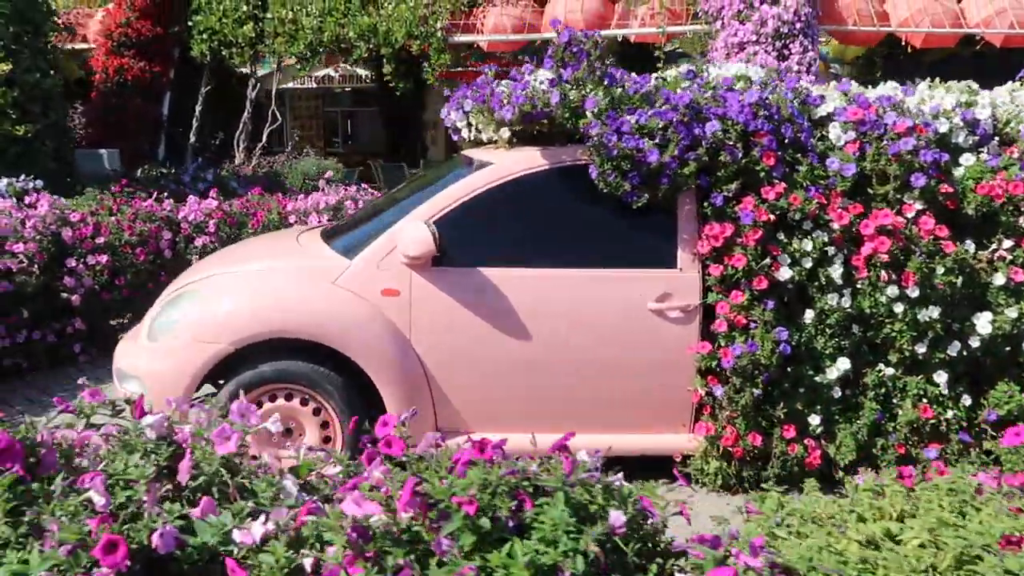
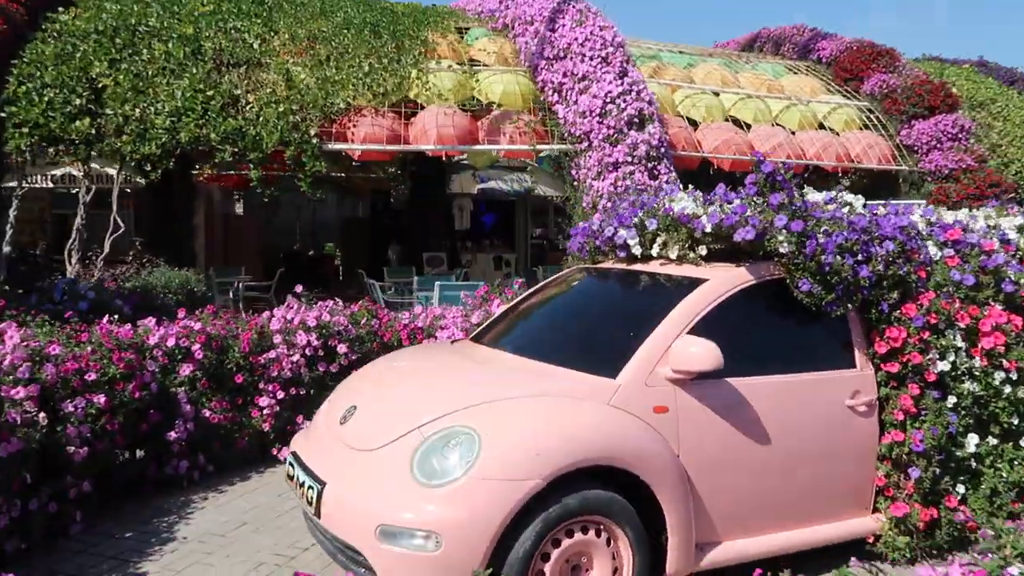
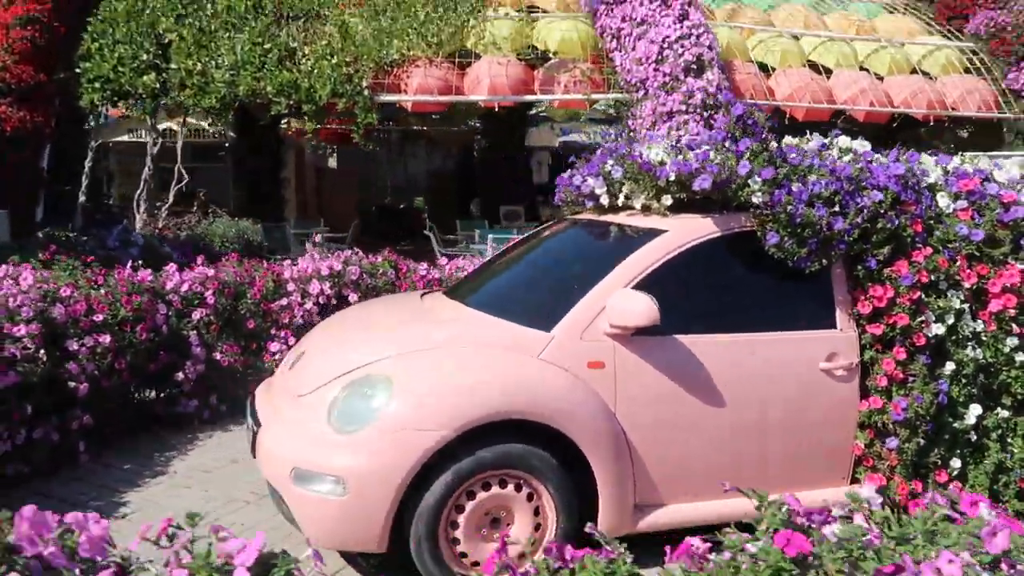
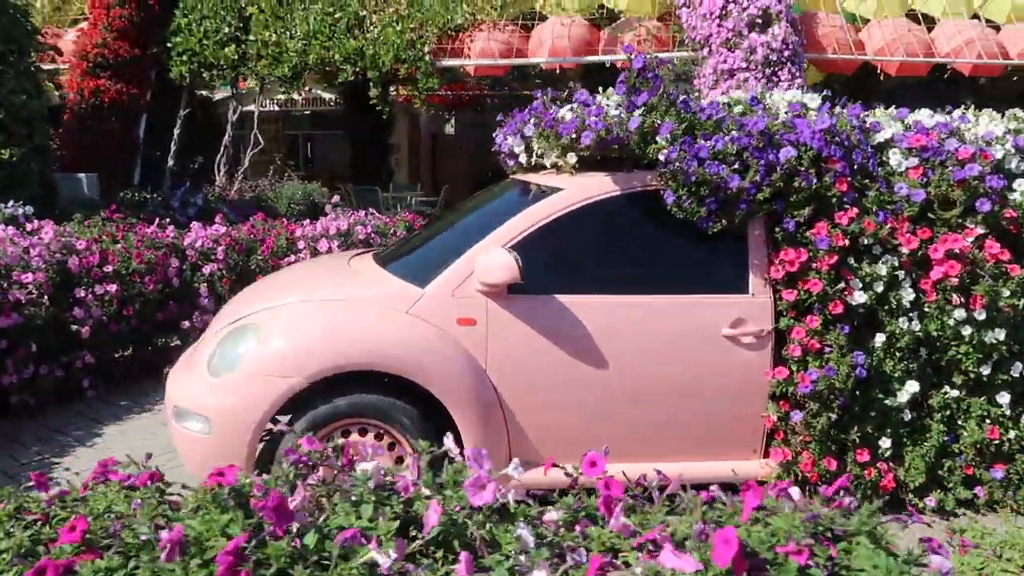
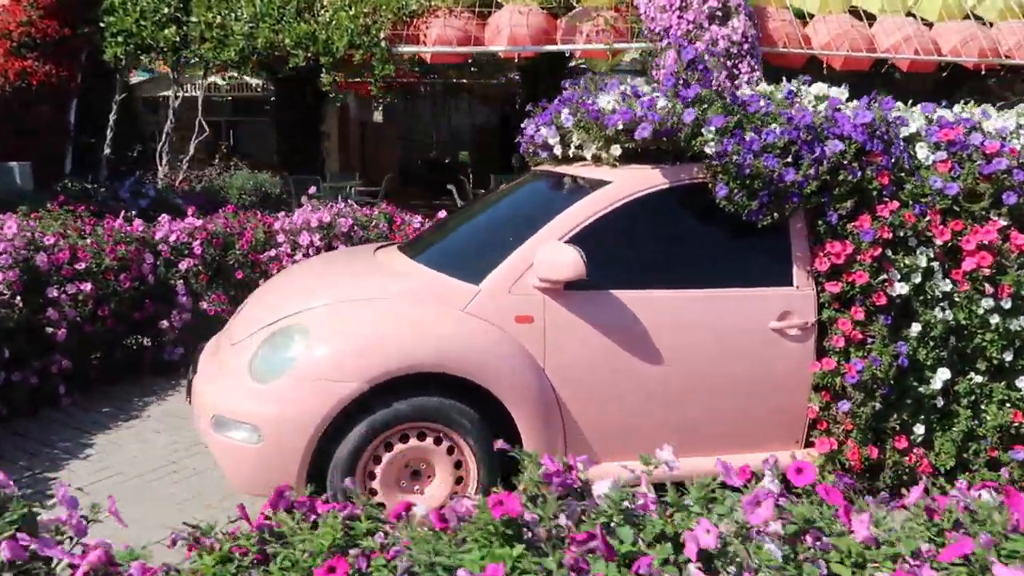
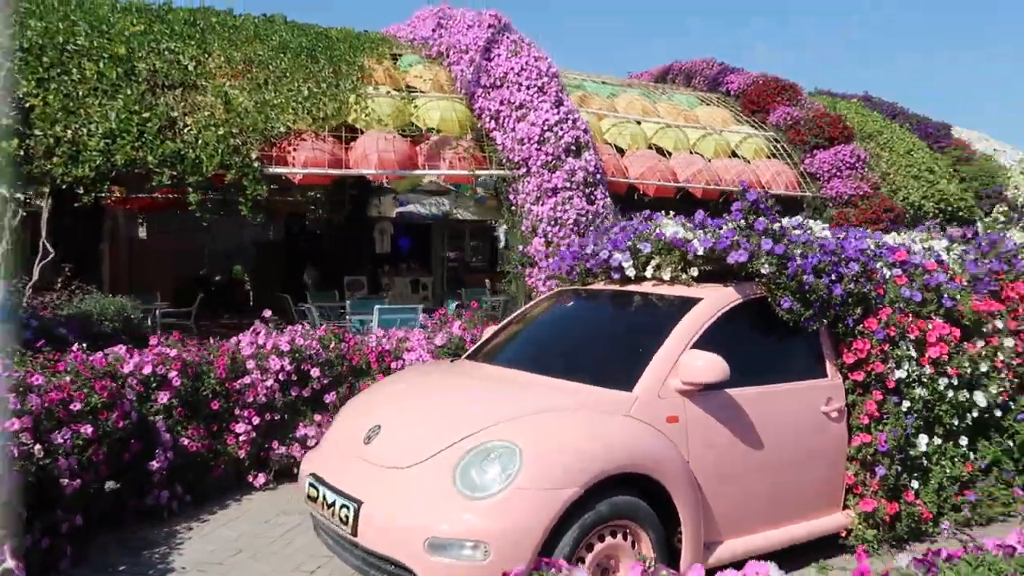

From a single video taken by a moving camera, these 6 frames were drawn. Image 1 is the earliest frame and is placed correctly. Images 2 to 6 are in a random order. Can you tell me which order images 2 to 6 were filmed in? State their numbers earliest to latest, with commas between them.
4, 5, 3, 2, 6
